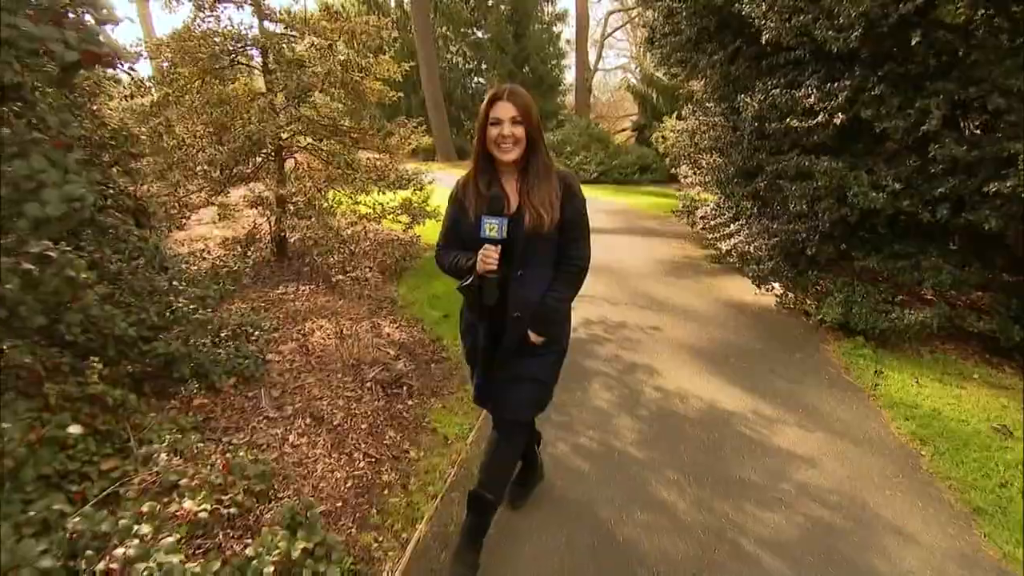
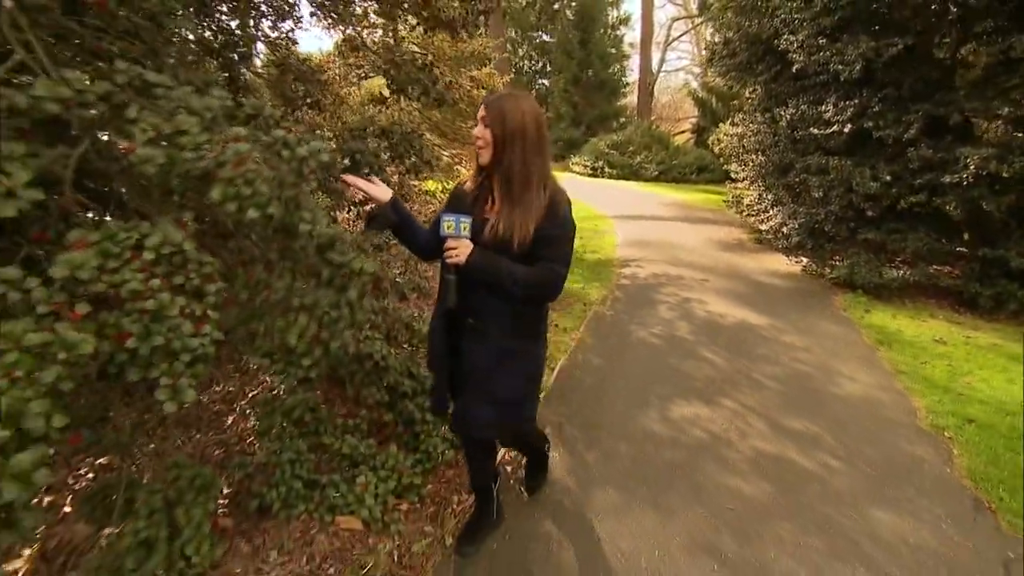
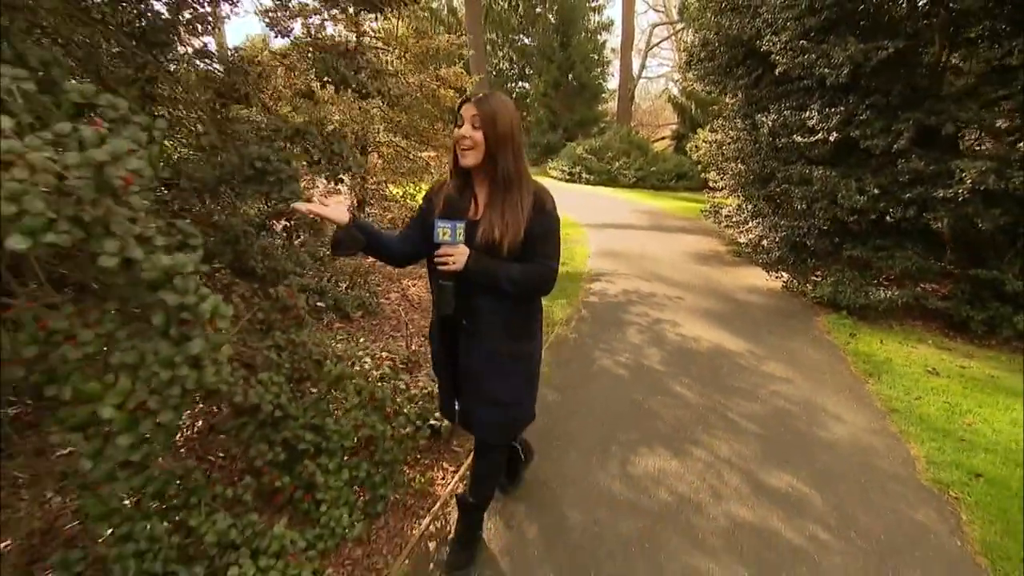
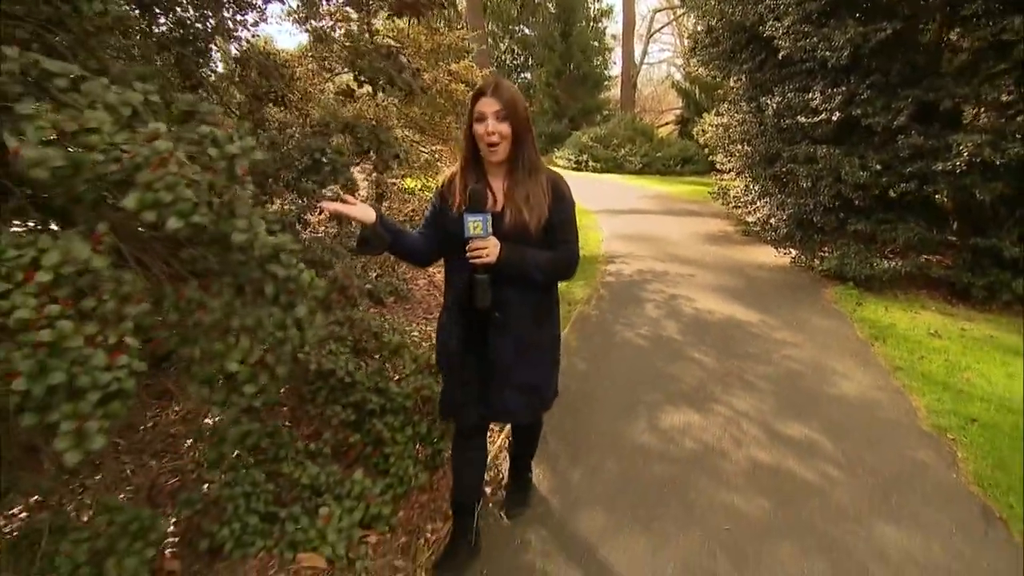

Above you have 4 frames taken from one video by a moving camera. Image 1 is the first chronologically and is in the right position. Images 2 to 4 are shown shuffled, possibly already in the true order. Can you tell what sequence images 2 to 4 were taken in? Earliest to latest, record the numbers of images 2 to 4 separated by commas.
3, 4, 2
